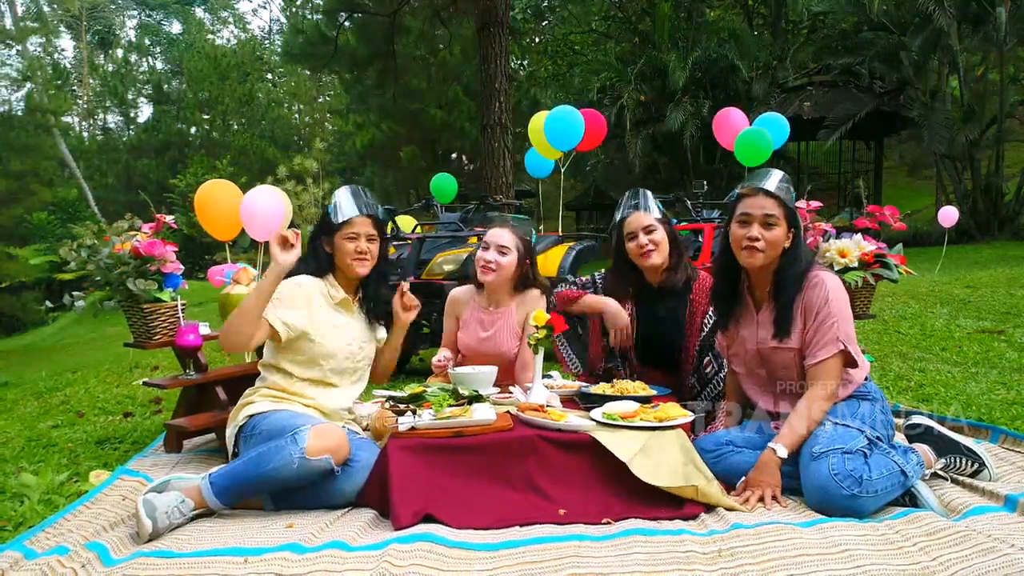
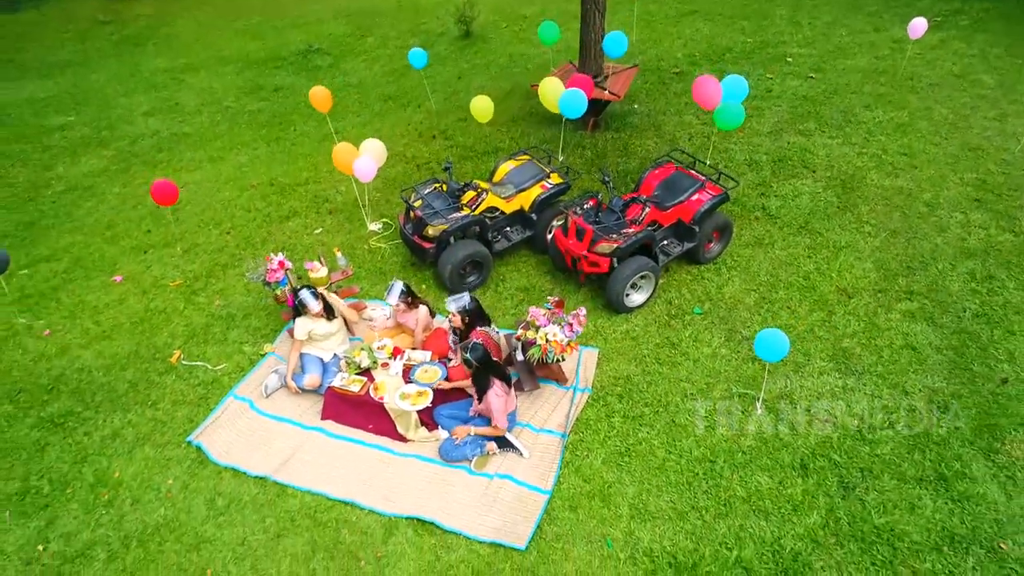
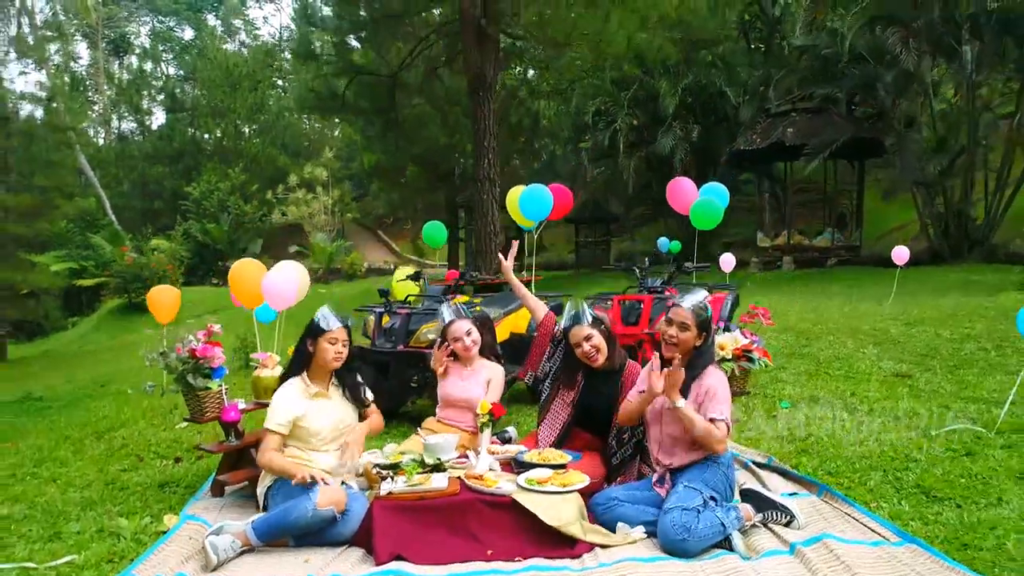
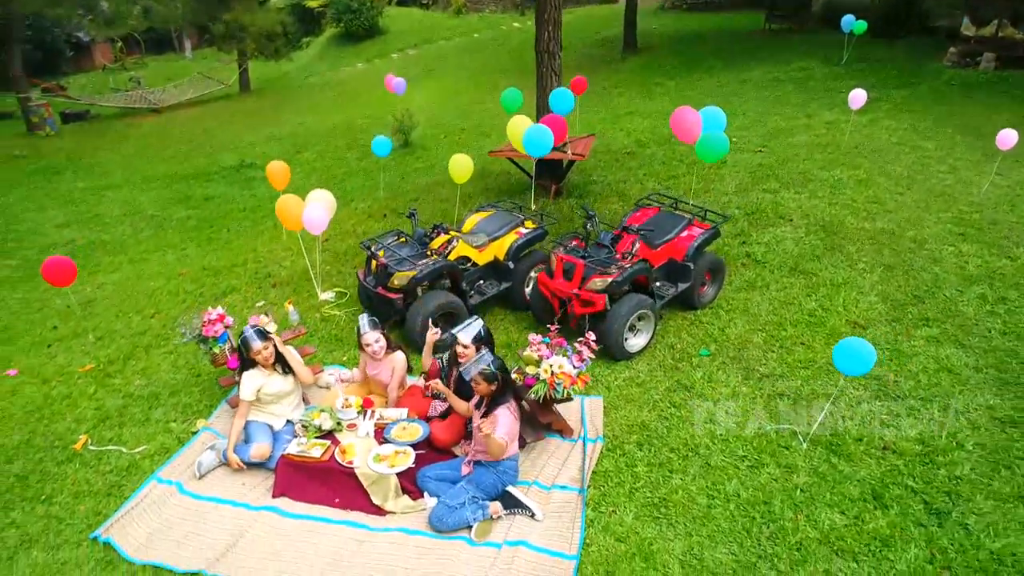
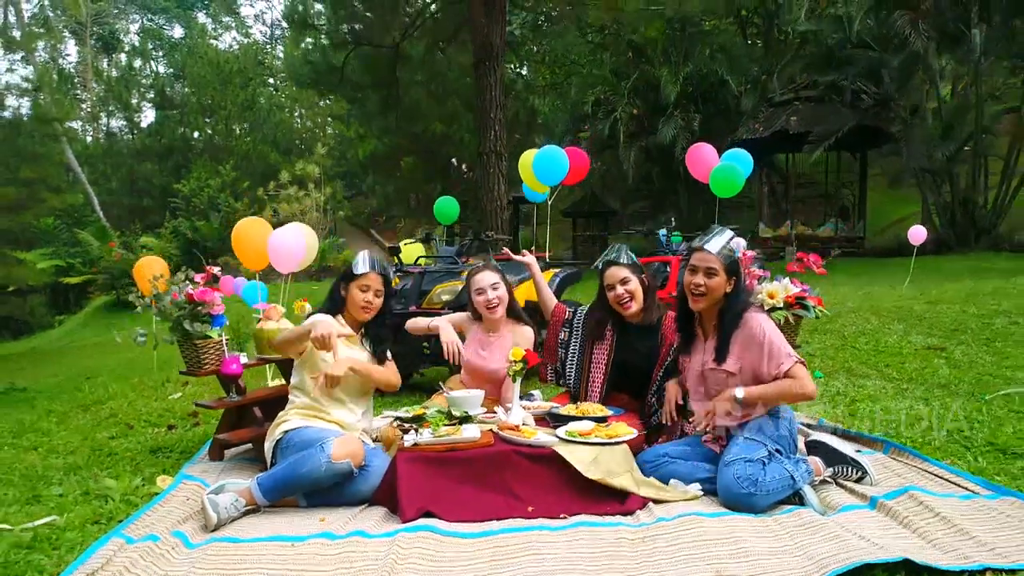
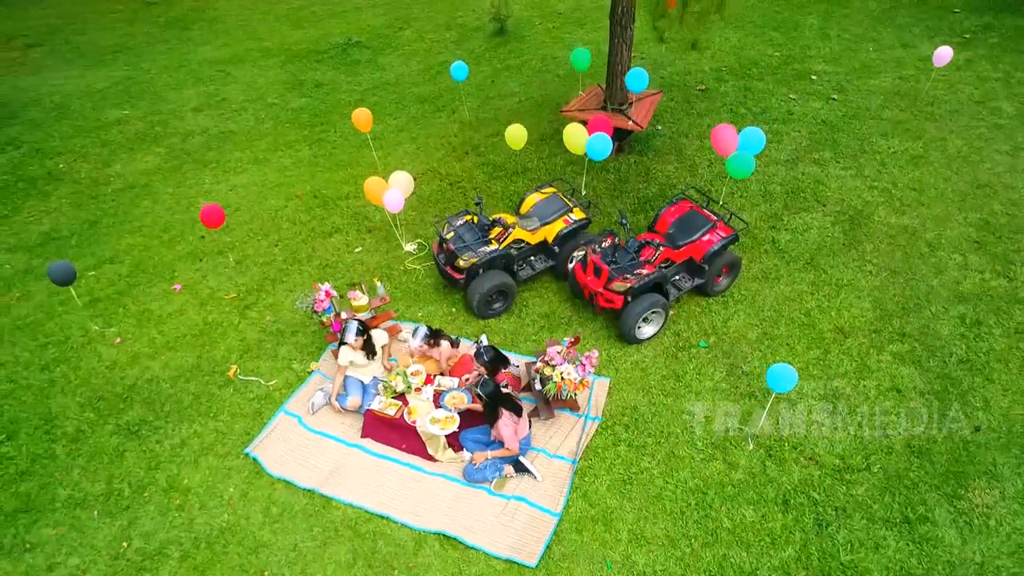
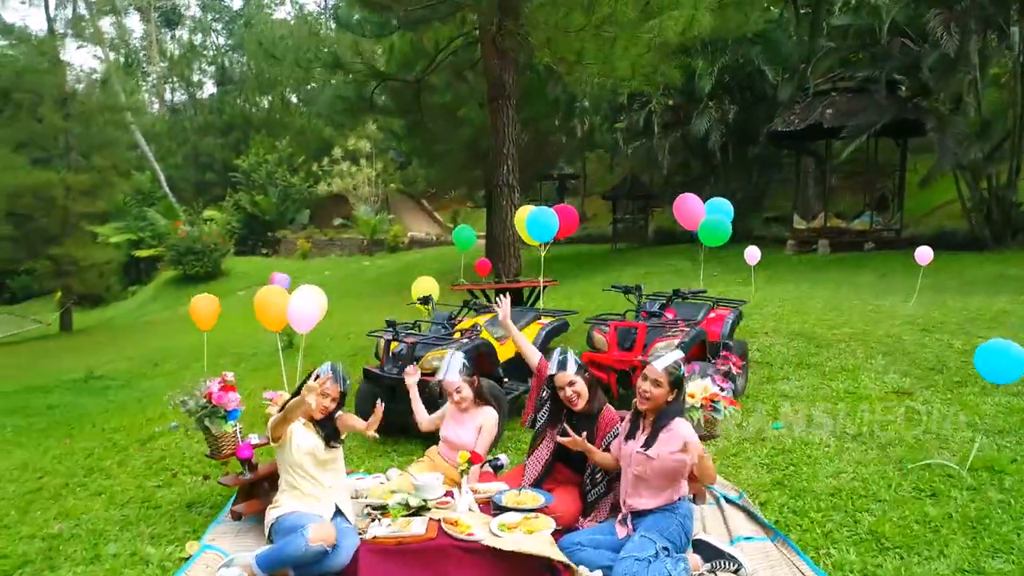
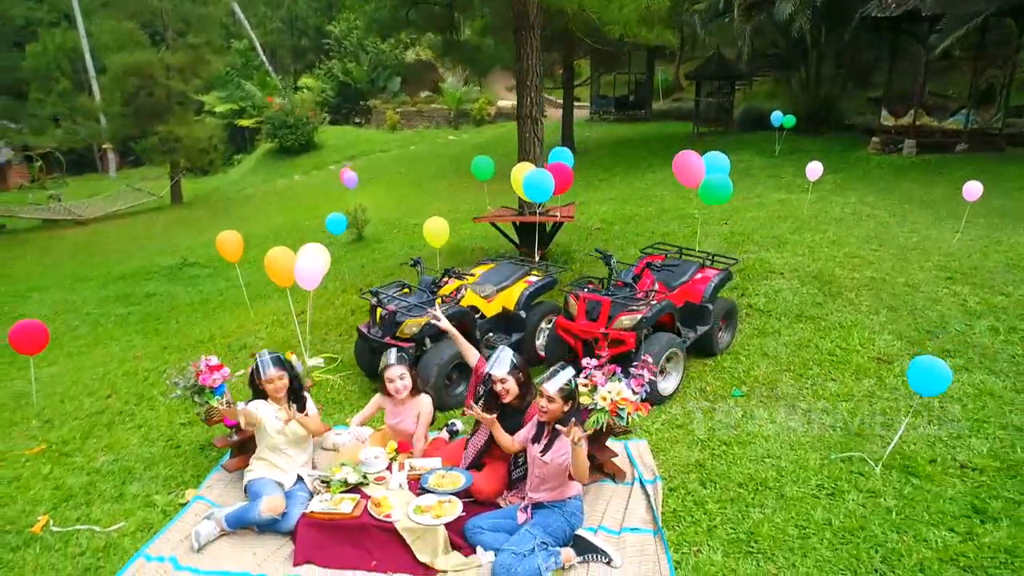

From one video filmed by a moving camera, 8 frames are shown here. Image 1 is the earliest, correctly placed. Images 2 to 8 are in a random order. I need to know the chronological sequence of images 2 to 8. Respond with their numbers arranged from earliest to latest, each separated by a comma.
5, 3, 7, 8, 4, 2, 6
